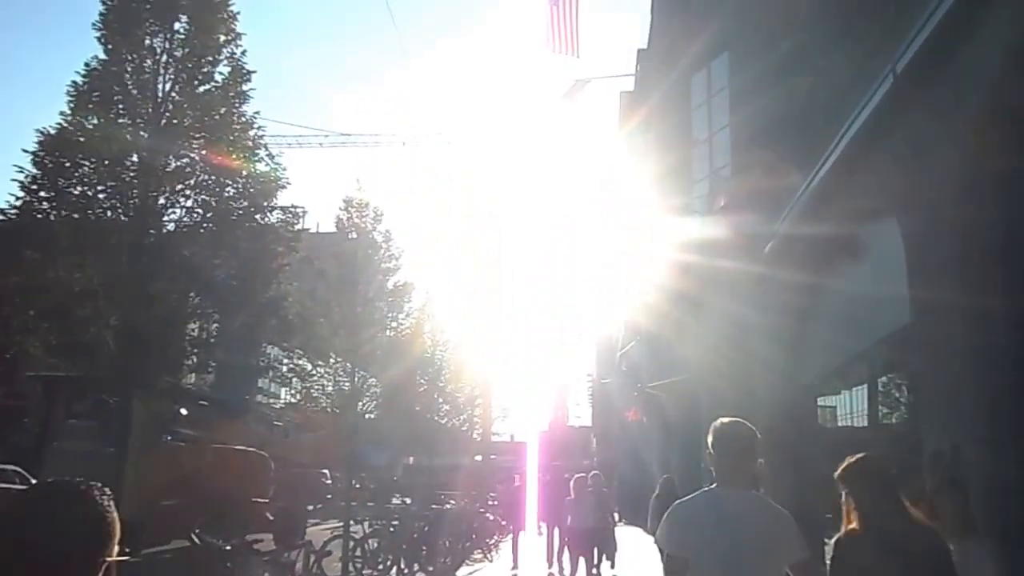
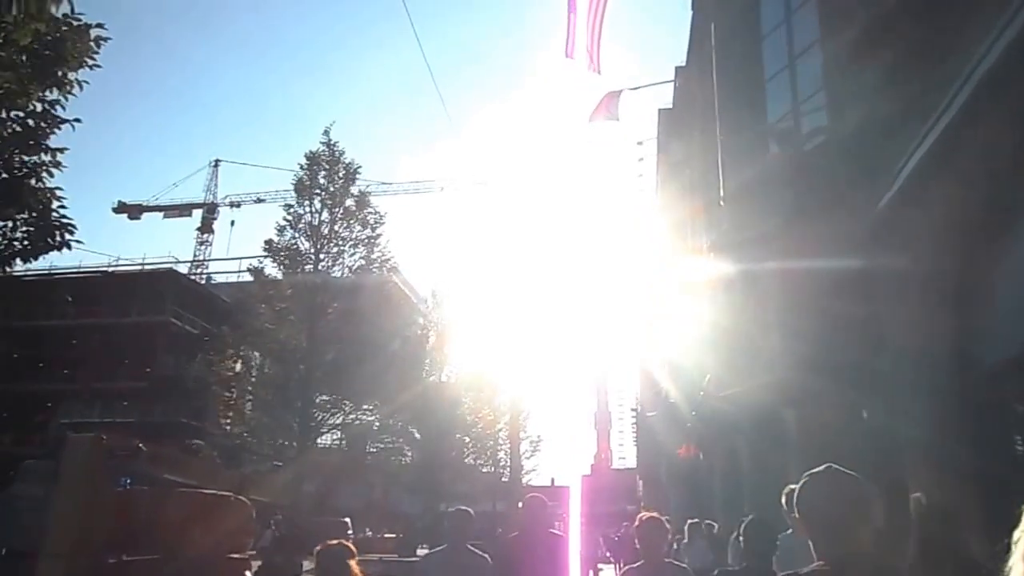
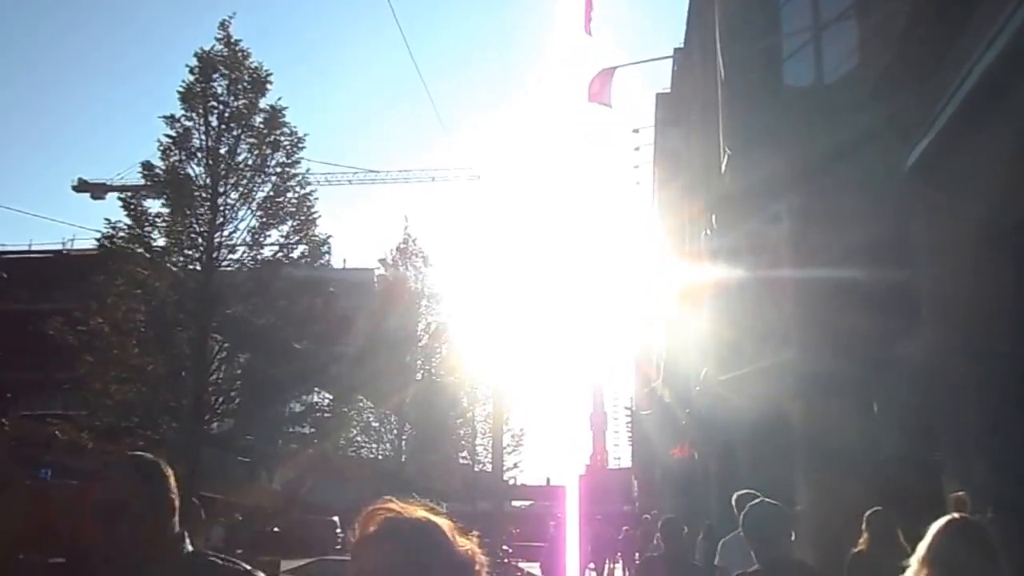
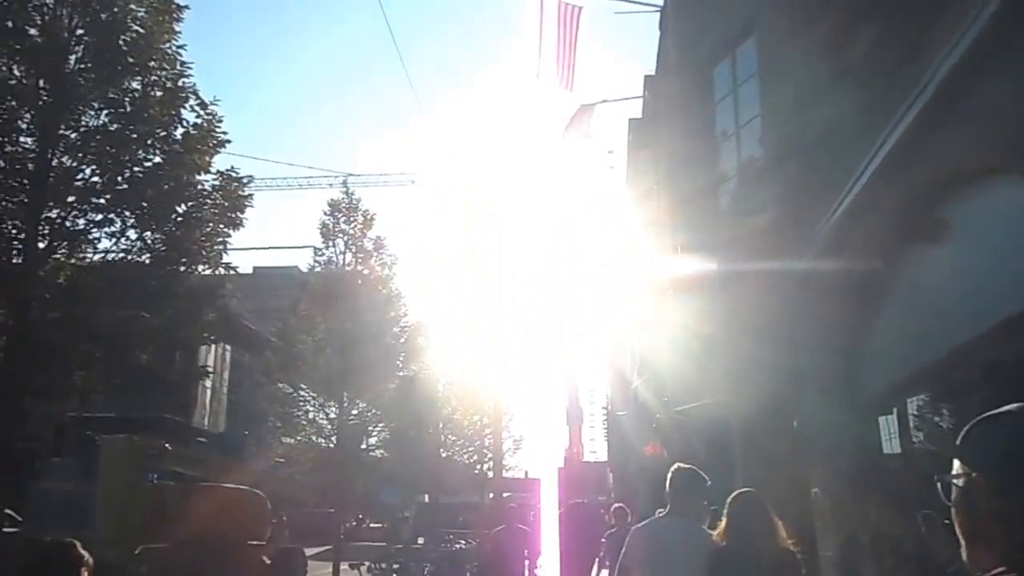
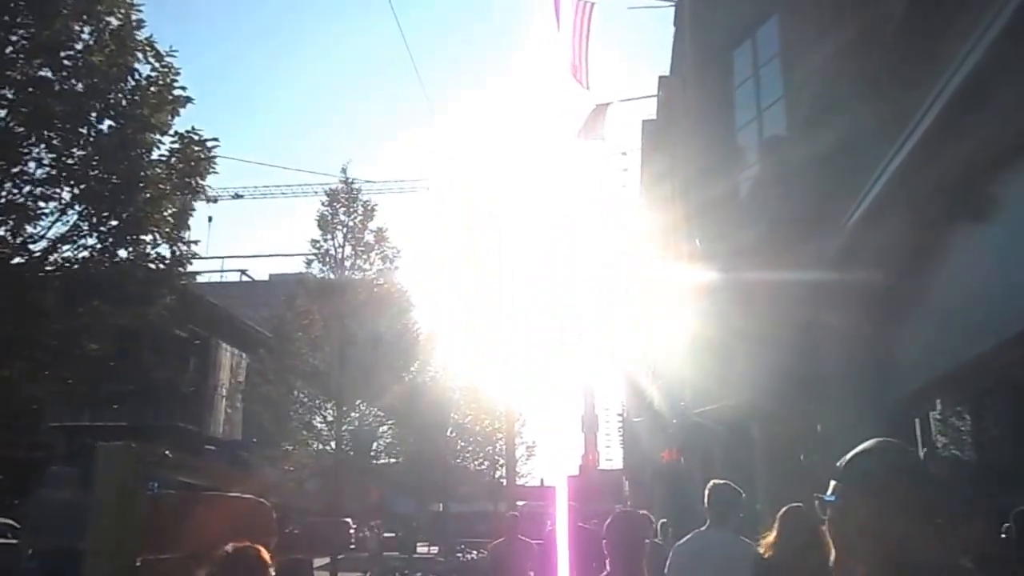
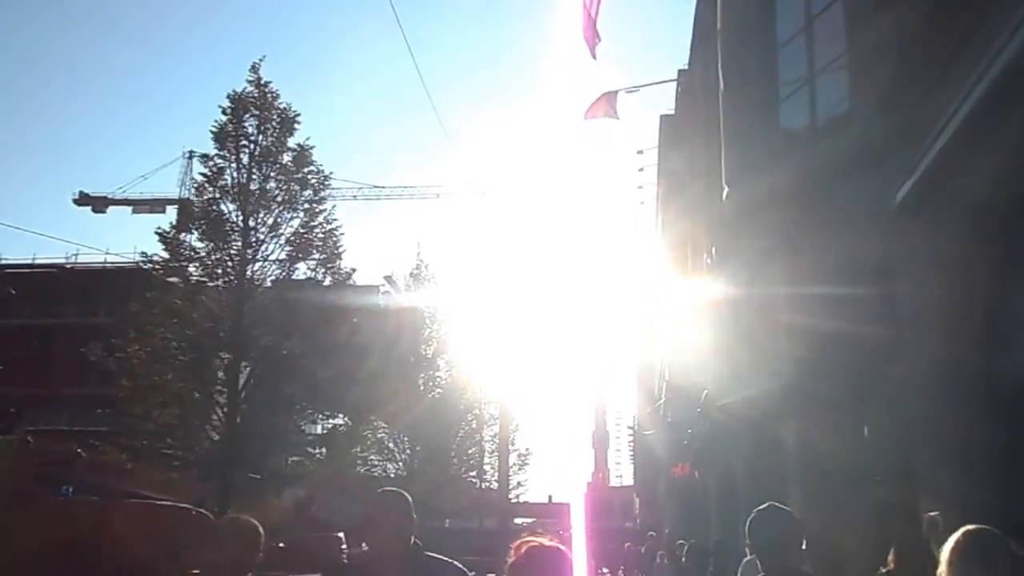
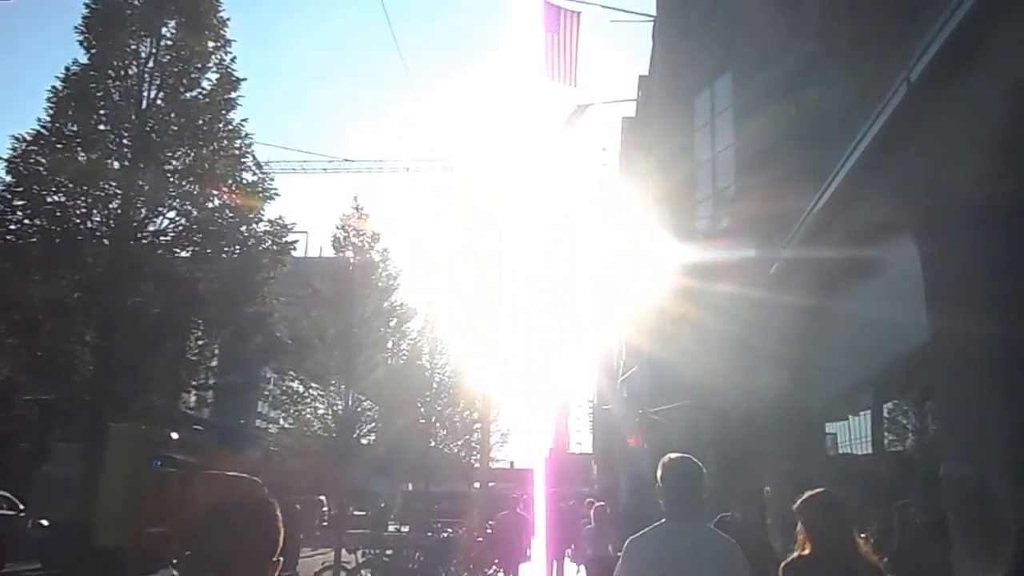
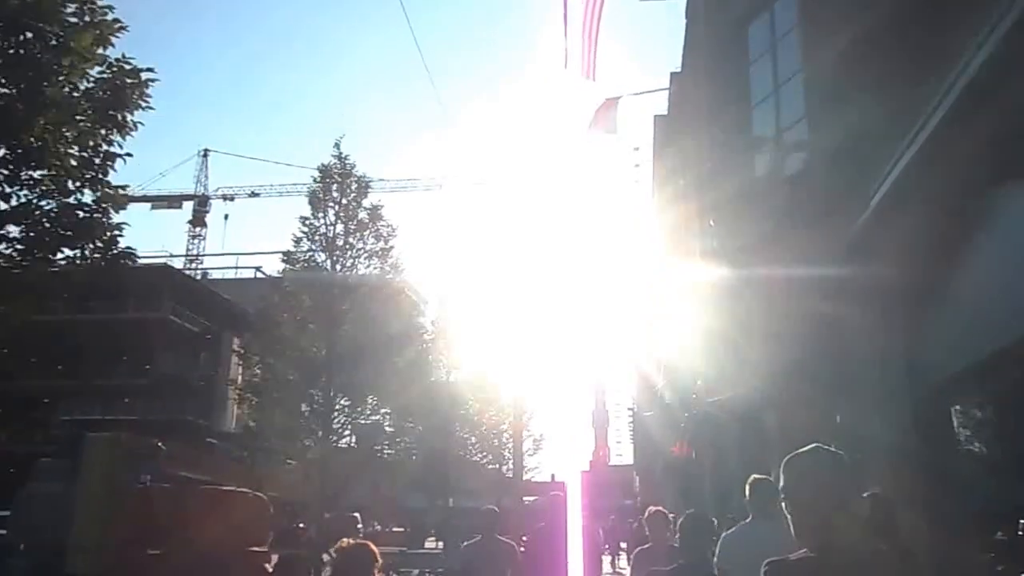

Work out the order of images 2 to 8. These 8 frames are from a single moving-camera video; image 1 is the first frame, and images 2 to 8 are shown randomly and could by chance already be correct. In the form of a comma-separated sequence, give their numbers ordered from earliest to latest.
7, 4, 5, 8, 2, 6, 3
